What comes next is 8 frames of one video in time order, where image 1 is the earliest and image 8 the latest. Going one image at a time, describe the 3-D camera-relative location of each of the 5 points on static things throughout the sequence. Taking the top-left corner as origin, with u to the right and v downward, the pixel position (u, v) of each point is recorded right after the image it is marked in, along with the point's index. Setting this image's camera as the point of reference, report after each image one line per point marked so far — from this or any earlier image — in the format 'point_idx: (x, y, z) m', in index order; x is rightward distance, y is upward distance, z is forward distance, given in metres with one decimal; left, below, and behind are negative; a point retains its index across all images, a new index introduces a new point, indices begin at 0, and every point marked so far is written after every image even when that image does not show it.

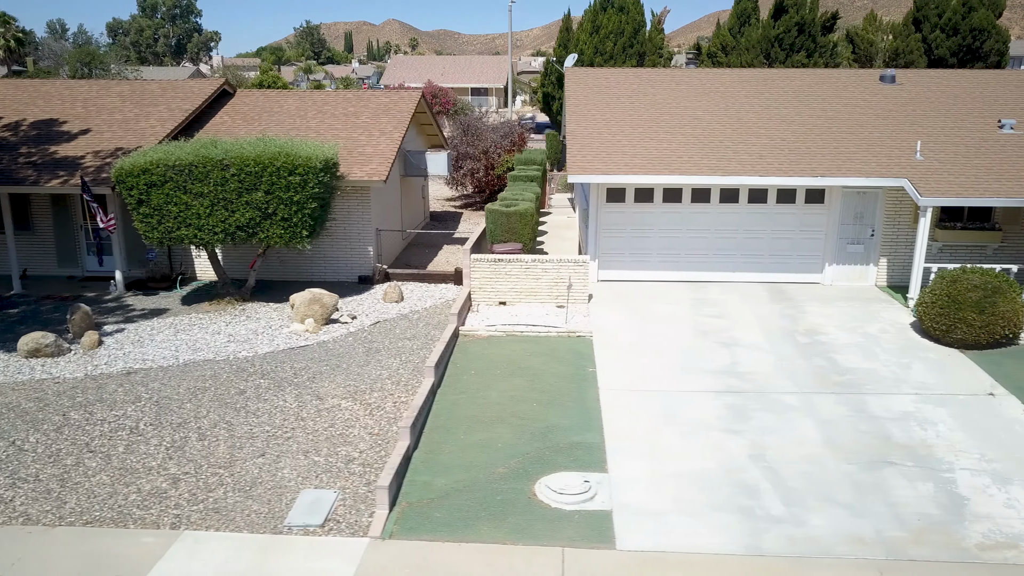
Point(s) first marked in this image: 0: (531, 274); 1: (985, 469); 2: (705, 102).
0: (+0.3, +0.2, +14.3) m
1: (+5.3, -2.0, +9.3) m
2: (+4.1, +4.0, +17.7) m
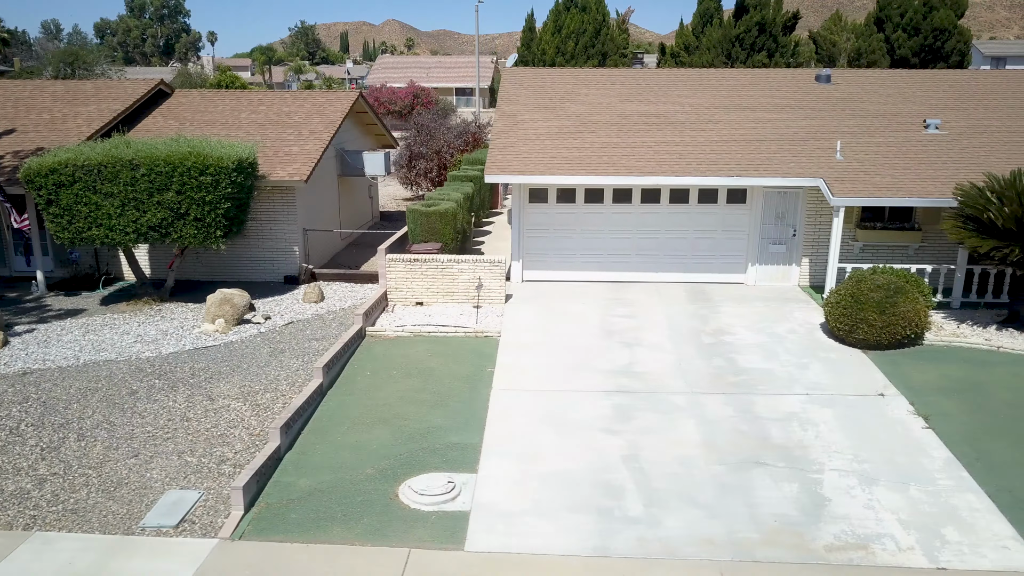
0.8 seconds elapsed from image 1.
0: (-1.1, +0.2, +14.2) m
1: (+3.8, -2.0, +9.3) m
2: (+2.6, +4.0, +17.7) m
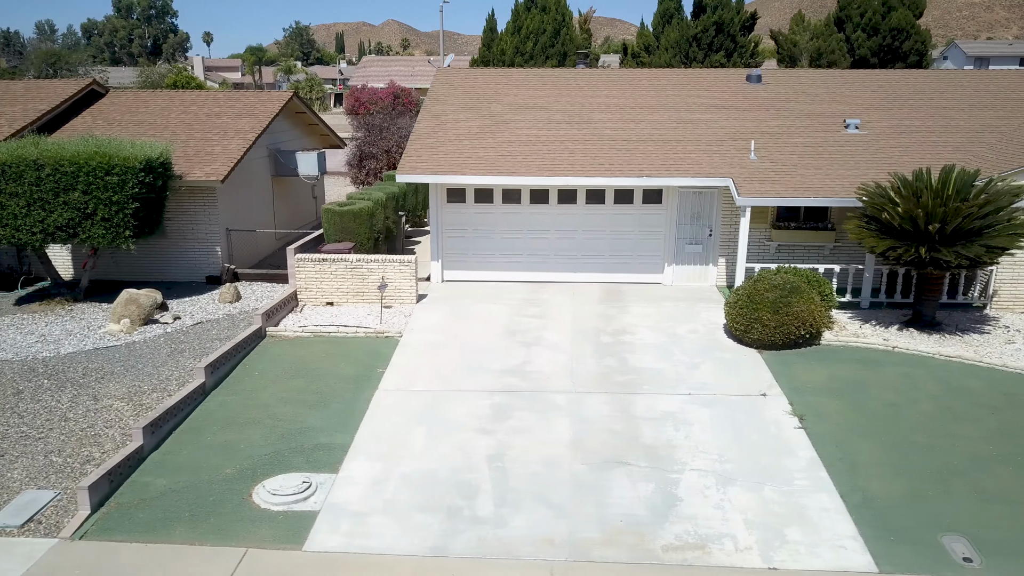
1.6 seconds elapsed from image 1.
0: (-2.7, +0.2, +14.2) m
1: (+2.3, -2.0, +9.3) m
2: (+1.1, +4.0, +17.6) m
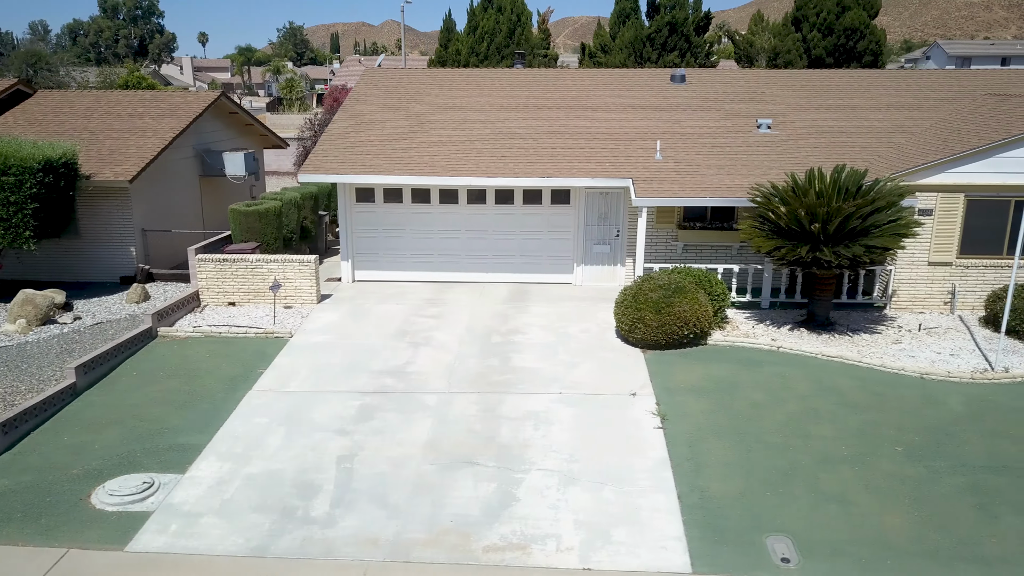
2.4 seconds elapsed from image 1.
0: (-4.4, +0.2, +14.2) m
1: (+0.6, -2.0, +9.2) m
2: (-0.6, +4.0, +17.6) m
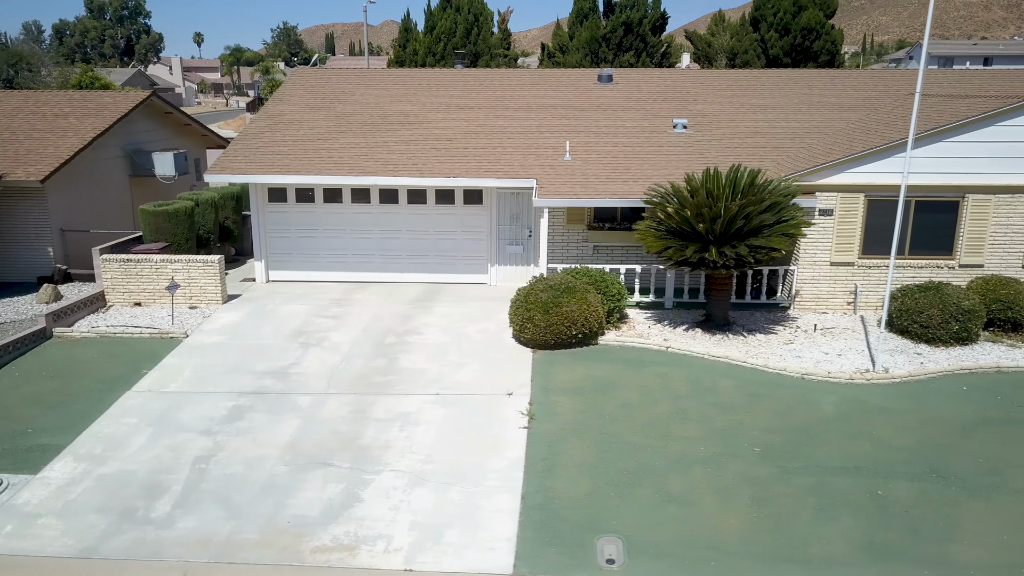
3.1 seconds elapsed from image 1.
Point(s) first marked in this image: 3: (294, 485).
0: (-6.0, +0.2, +14.2) m
1: (-1.1, -2.0, +9.2) m
2: (-2.3, +4.0, +17.6) m
3: (-2.4, -2.1, +9.0) m
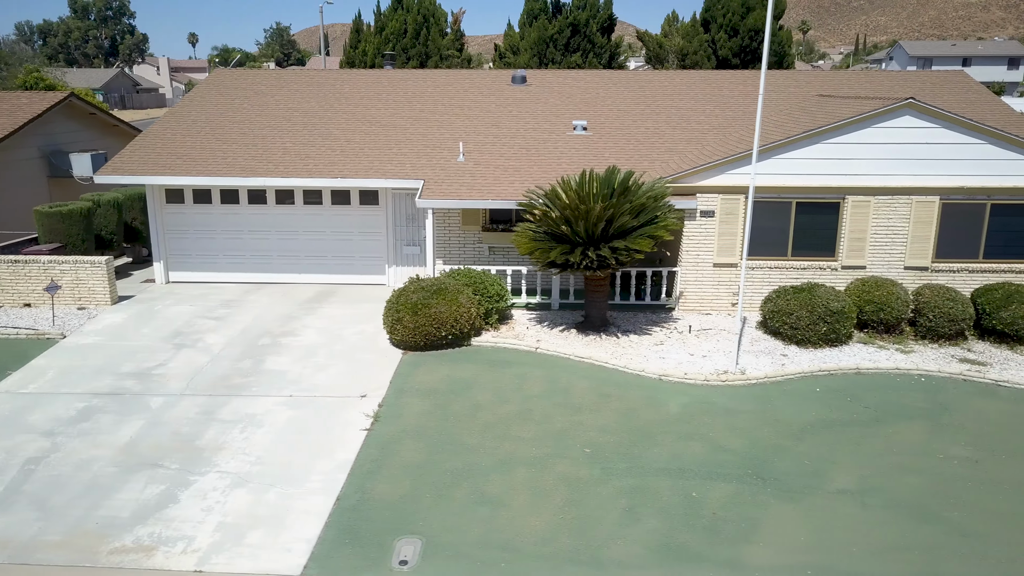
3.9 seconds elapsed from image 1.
0: (-8.0, +0.2, +14.2) m
1: (-3.0, -2.0, +9.2) m
2: (-4.2, +3.9, +17.6) m
3: (-4.3, -2.2, +9.0) m
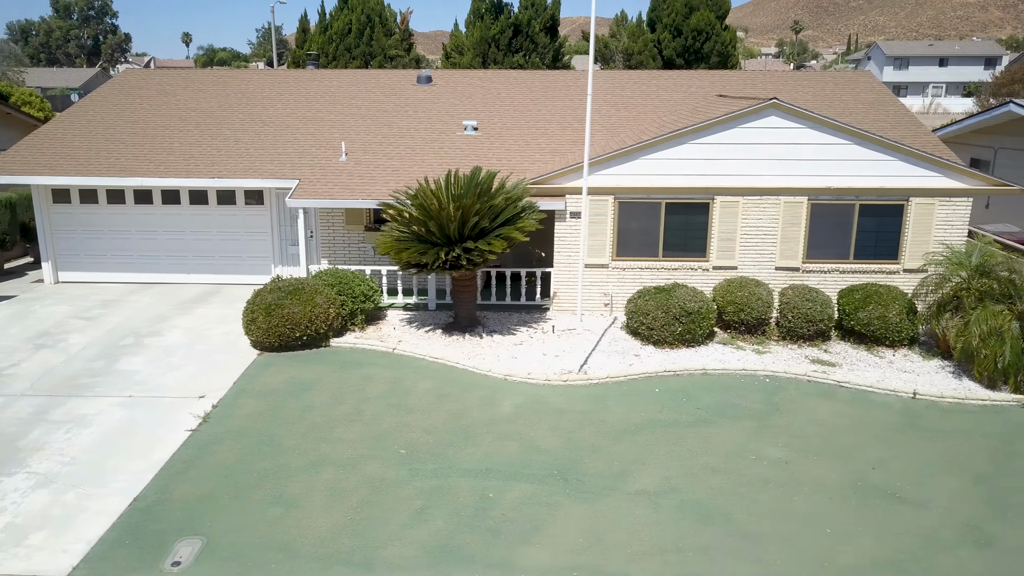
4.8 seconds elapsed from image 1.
0: (-10.1, +0.2, +14.2) m
1: (-5.1, -2.0, +9.2) m
2: (-6.3, +3.9, +17.6) m
3: (-6.4, -2.2, +9.0) m
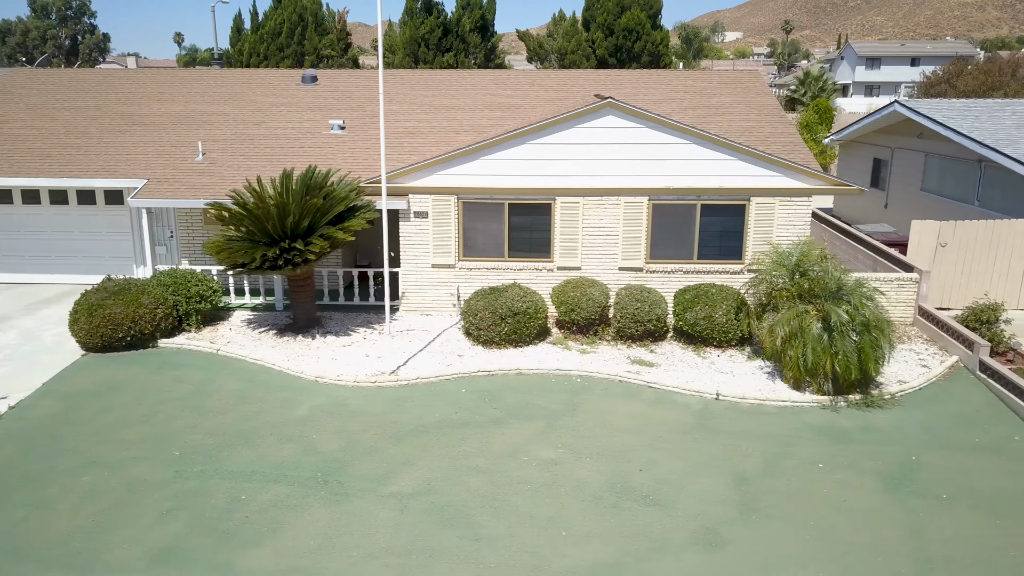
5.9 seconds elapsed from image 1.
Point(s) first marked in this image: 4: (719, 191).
0: (-12.6, +0.2, +14.1) m
1: (-7.7, -2.1, +9.2) m
2: (-8.9, +3.9, +17.6) m
3: (-8.9, -2.2, +8.9) m
4: (+3.3, +1.5, +13.1) m
